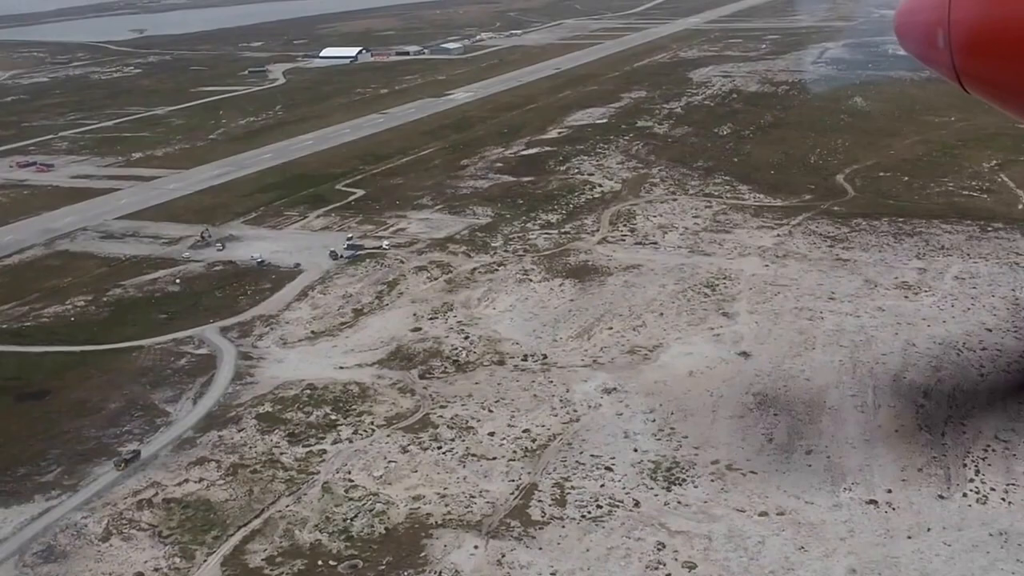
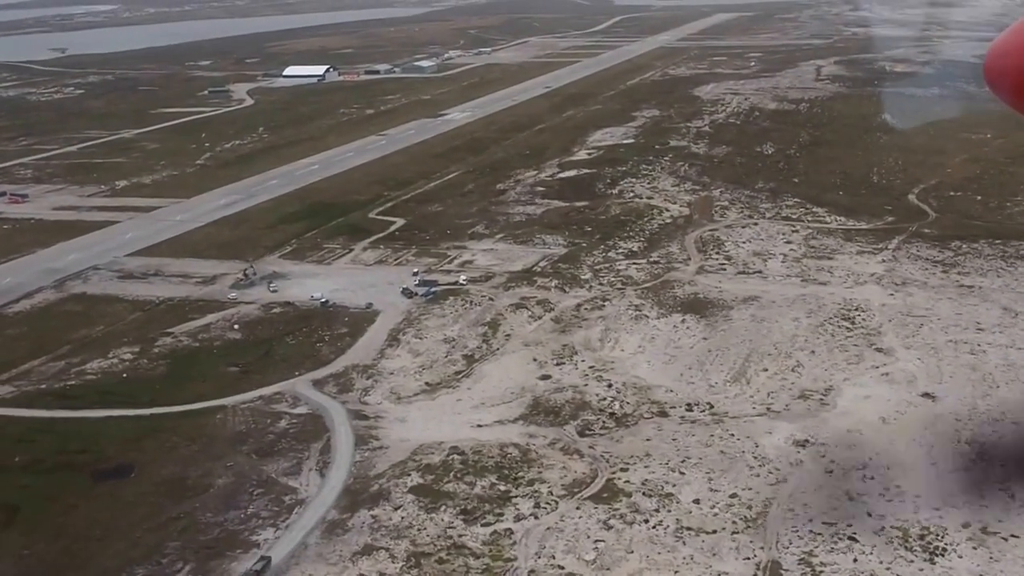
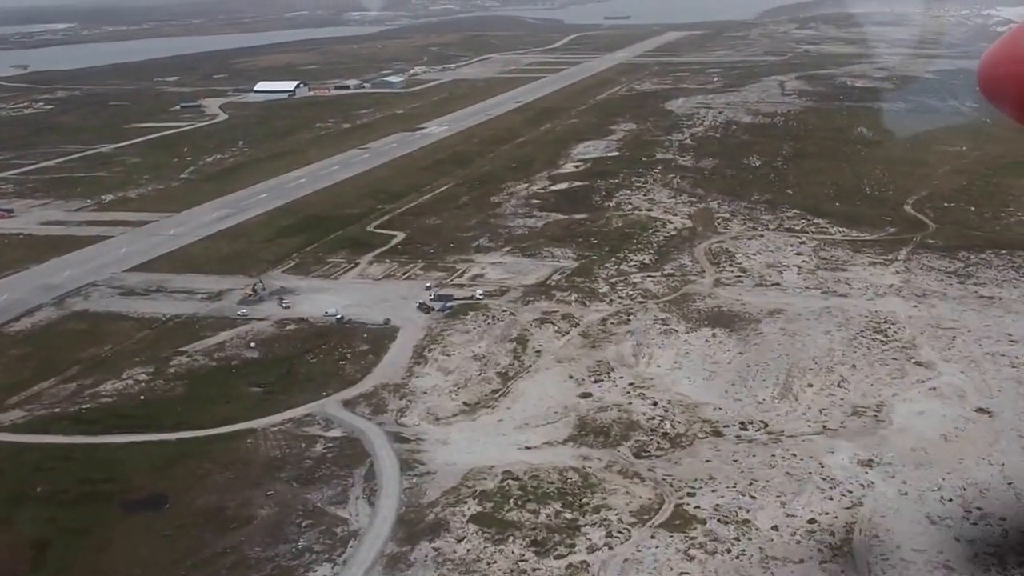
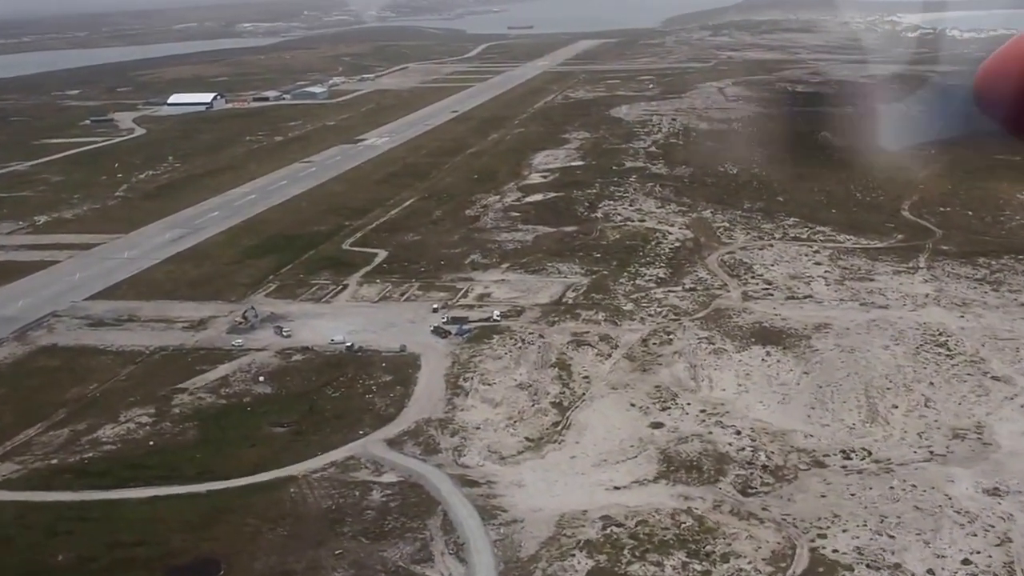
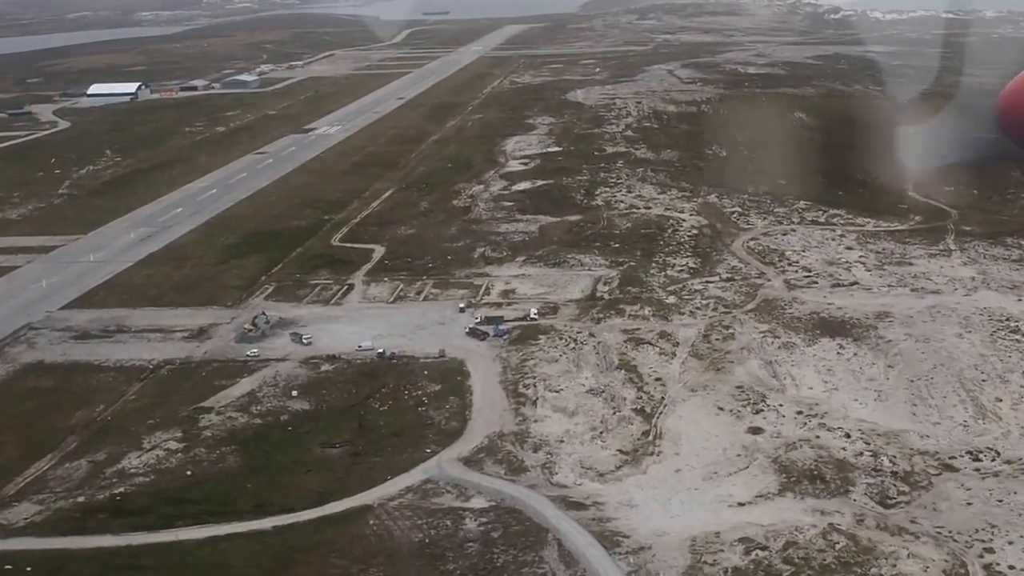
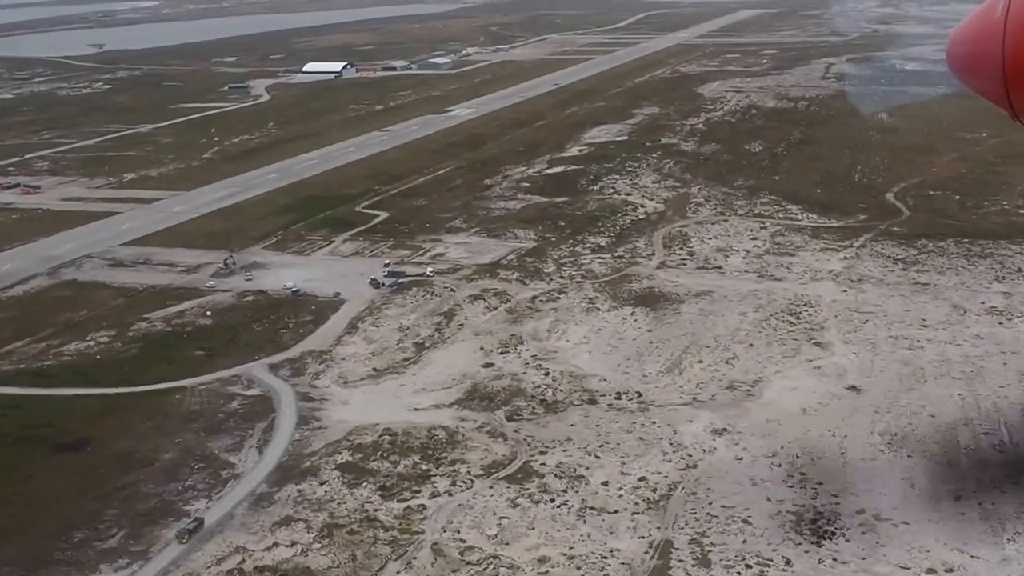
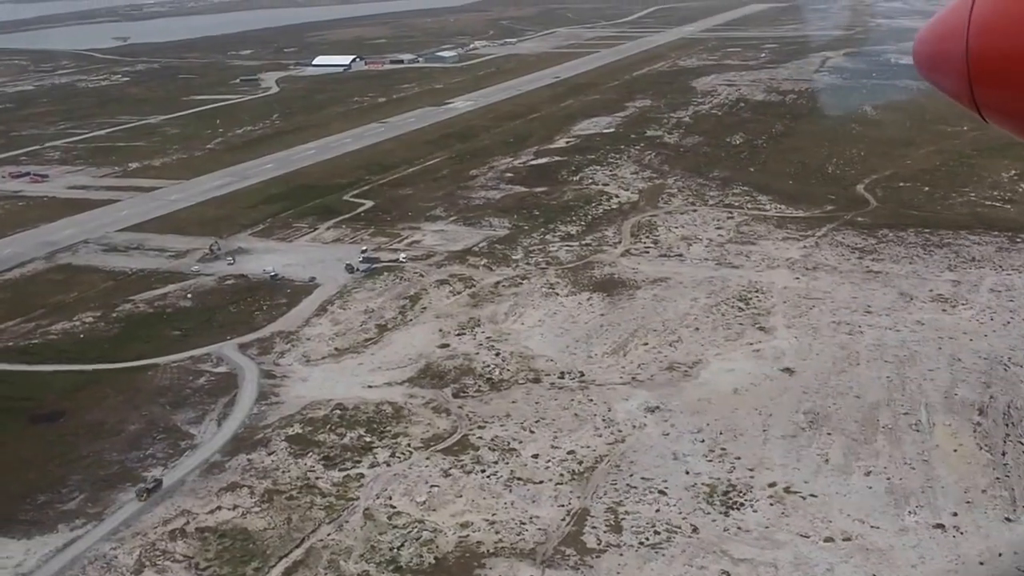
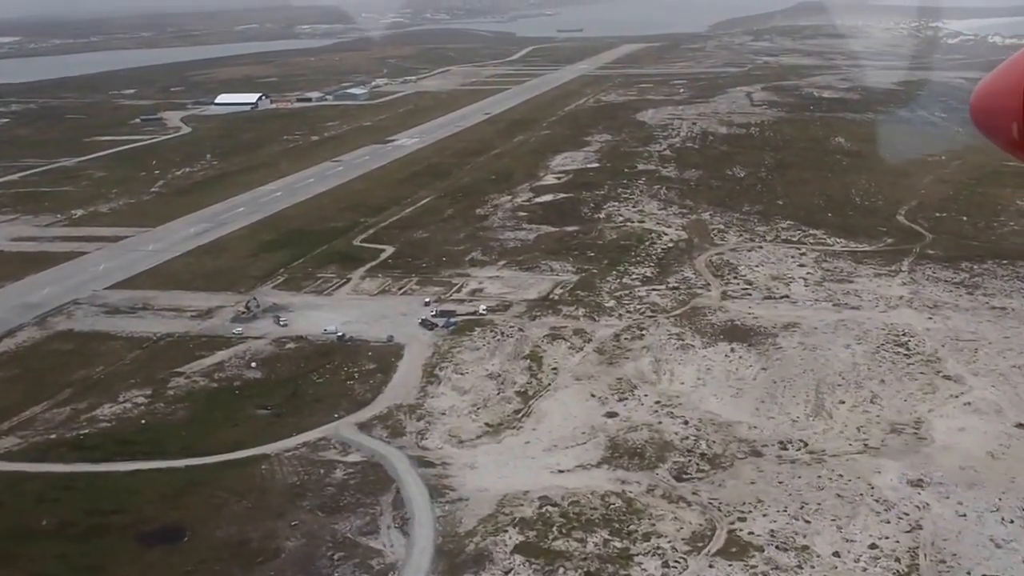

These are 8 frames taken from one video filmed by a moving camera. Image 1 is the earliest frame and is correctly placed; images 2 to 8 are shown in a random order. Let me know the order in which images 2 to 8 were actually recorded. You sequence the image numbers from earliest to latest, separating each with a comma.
7, 6, 2, 3, 8, 4, 5
